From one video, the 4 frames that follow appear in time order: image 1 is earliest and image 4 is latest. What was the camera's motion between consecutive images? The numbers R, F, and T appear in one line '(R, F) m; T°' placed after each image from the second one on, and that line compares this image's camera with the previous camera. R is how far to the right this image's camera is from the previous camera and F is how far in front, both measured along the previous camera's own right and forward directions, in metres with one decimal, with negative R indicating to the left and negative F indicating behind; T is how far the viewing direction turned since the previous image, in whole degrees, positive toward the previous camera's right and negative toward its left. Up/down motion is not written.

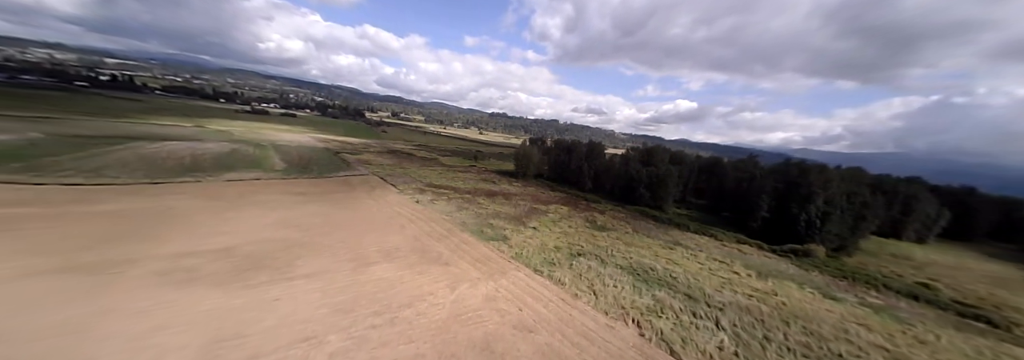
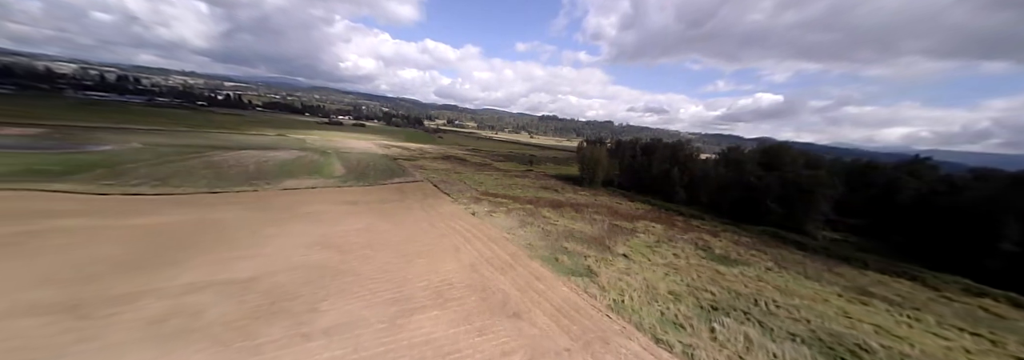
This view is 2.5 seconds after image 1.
(-1.2, +3.1) m; -10°
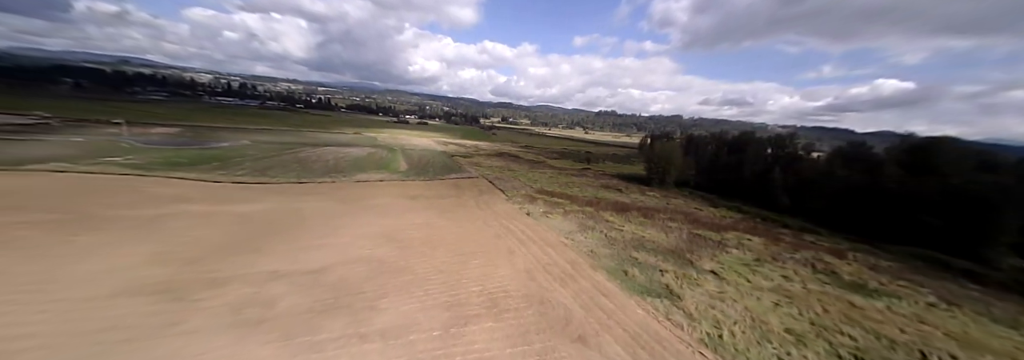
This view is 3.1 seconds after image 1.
(-0.3, +0.9) m; -11°
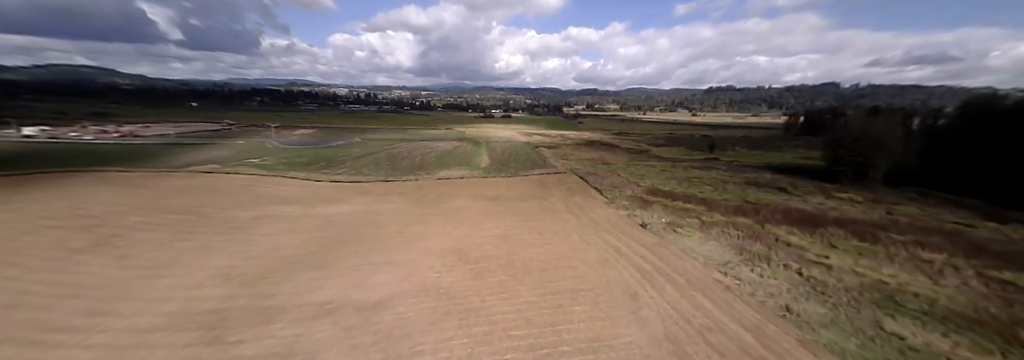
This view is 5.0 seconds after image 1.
(-0.8, +3.1) m; -17°
